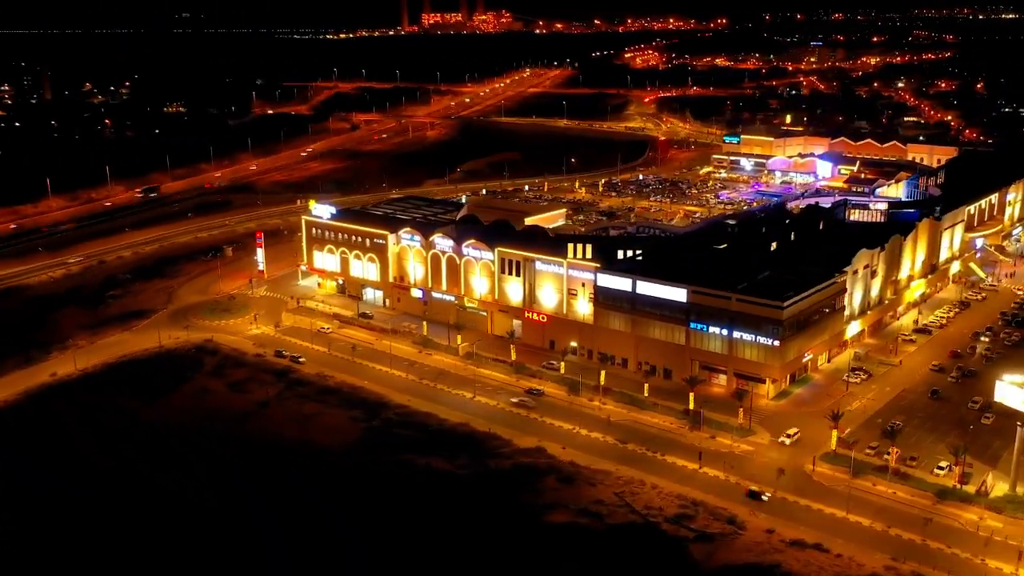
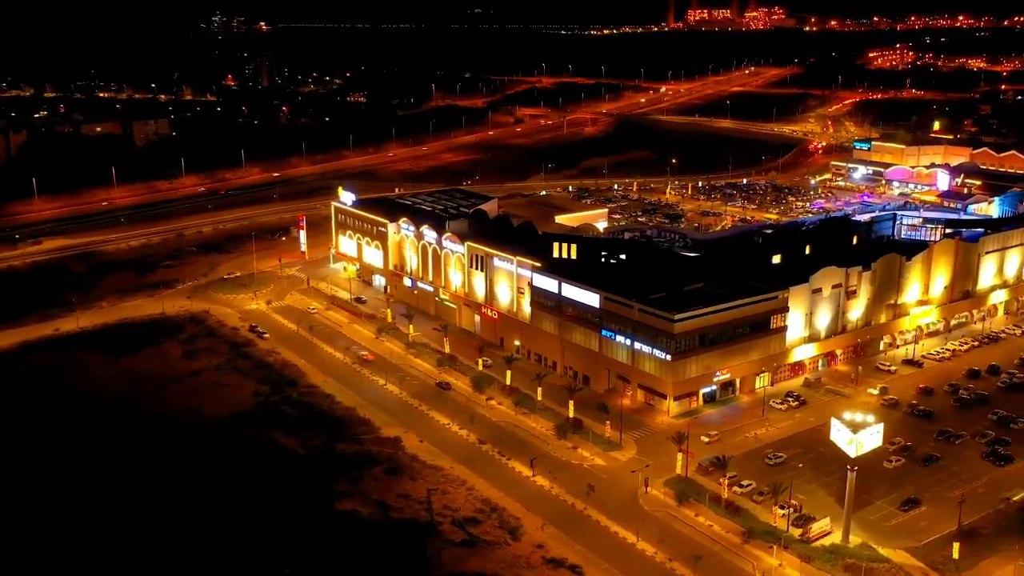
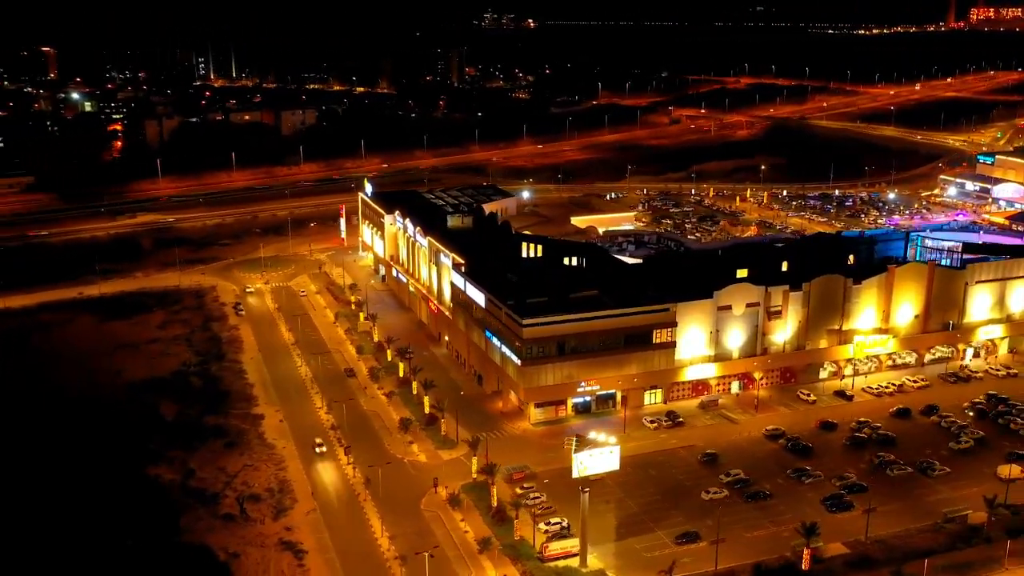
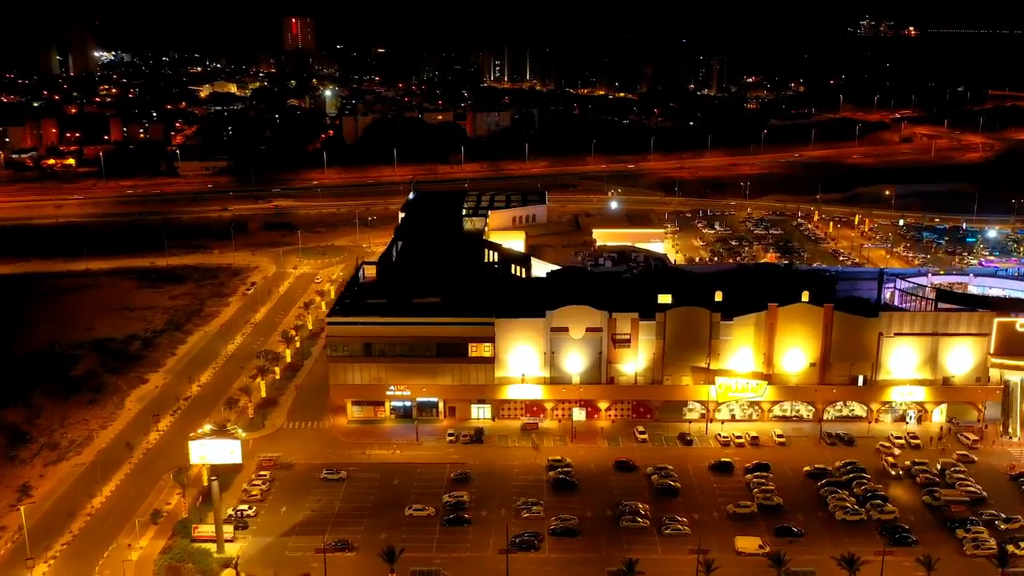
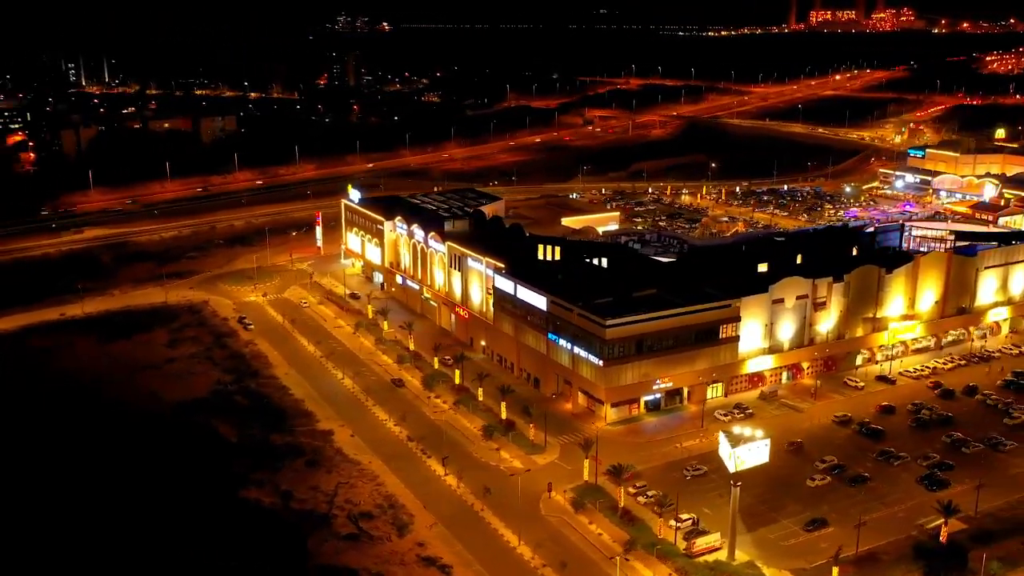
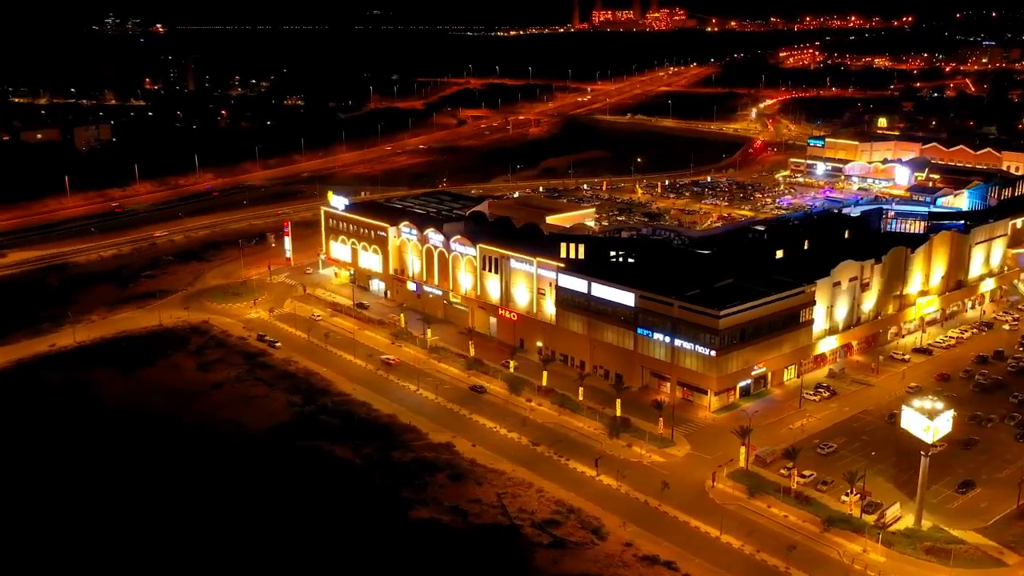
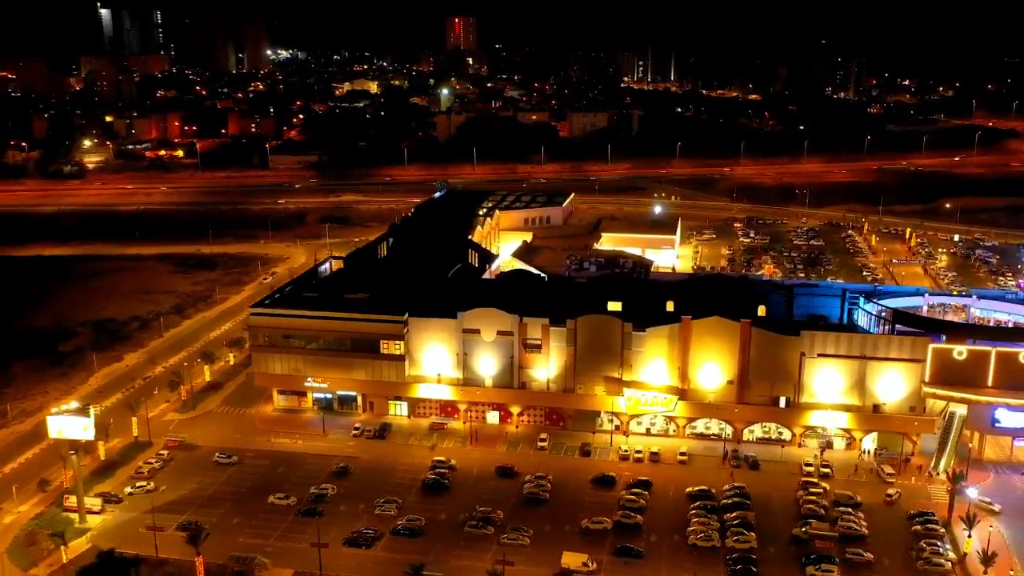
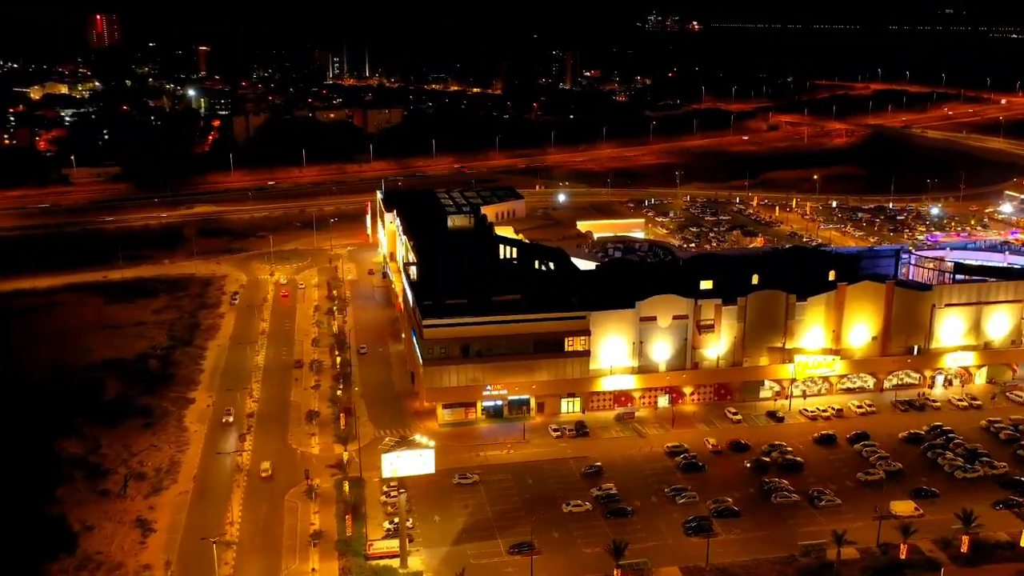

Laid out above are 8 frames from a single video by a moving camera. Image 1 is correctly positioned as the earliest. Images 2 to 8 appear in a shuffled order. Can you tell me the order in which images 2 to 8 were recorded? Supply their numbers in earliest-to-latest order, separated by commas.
6, 2, 5, 3, 8, 4, 7
